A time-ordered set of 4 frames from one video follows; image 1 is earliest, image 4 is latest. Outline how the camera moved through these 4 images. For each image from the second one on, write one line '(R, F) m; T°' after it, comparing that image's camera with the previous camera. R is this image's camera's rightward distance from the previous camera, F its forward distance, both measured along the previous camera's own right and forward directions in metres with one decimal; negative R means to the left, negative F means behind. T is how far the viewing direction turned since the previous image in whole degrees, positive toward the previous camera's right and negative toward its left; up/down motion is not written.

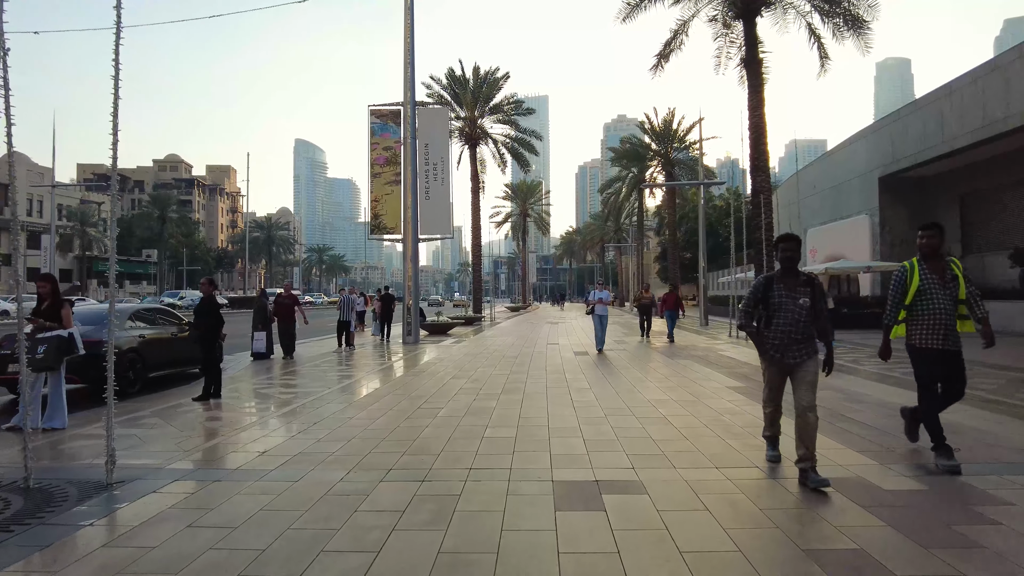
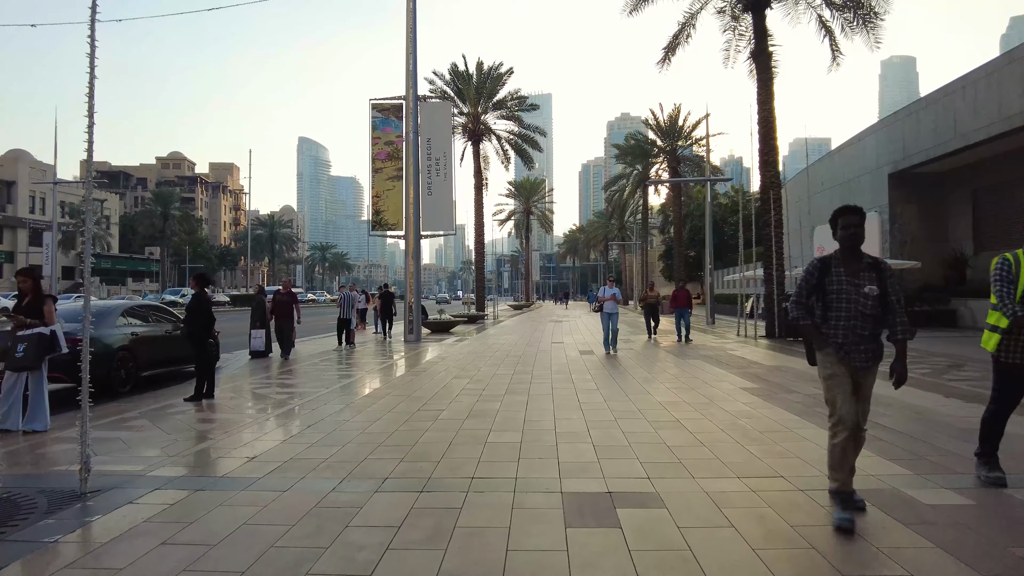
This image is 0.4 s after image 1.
(0.0, +0.4) m; 0°
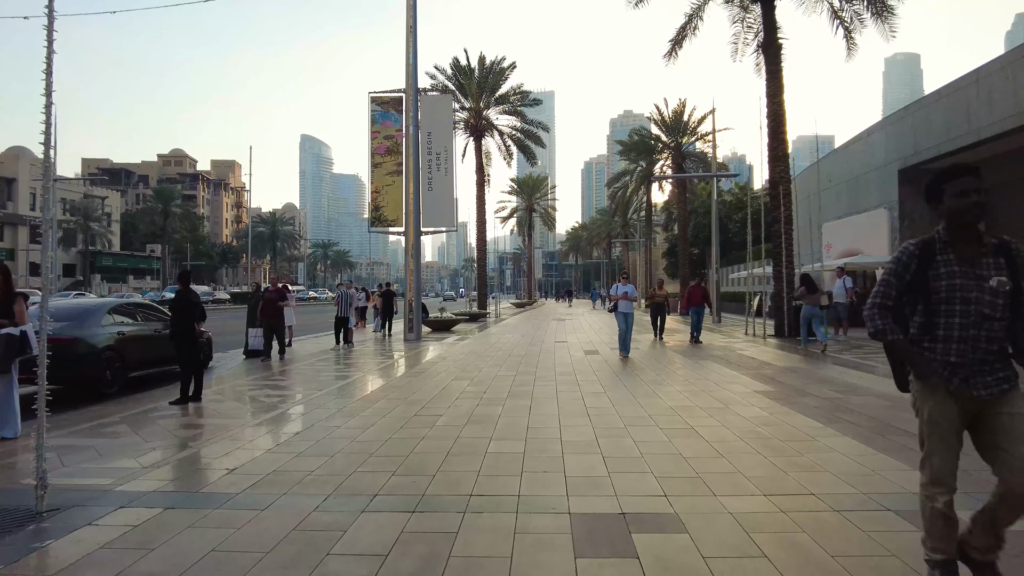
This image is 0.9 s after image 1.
(0.0, +0.5) m; 0°
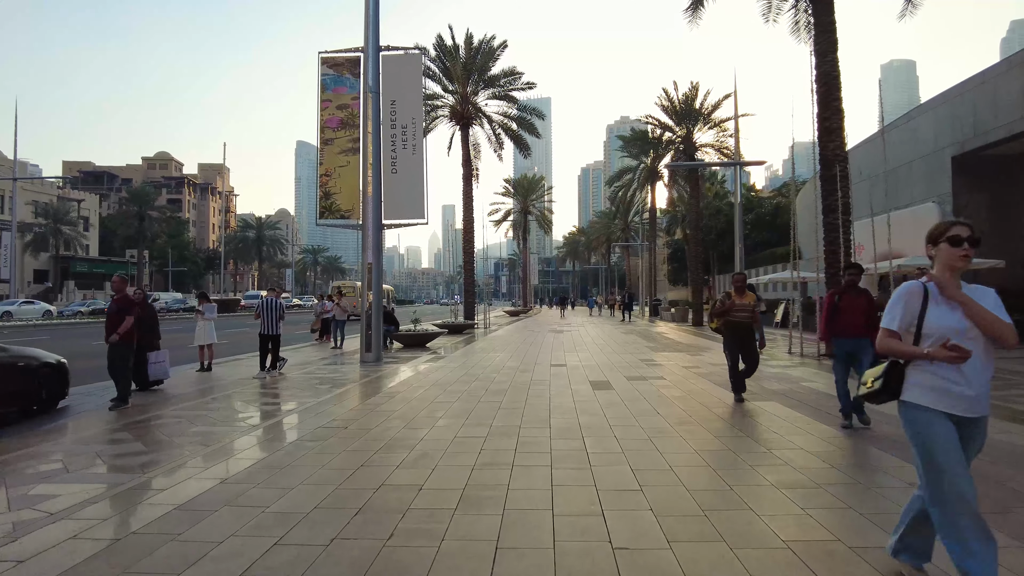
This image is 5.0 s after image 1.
(+0.3, +3.9) m; 0°
